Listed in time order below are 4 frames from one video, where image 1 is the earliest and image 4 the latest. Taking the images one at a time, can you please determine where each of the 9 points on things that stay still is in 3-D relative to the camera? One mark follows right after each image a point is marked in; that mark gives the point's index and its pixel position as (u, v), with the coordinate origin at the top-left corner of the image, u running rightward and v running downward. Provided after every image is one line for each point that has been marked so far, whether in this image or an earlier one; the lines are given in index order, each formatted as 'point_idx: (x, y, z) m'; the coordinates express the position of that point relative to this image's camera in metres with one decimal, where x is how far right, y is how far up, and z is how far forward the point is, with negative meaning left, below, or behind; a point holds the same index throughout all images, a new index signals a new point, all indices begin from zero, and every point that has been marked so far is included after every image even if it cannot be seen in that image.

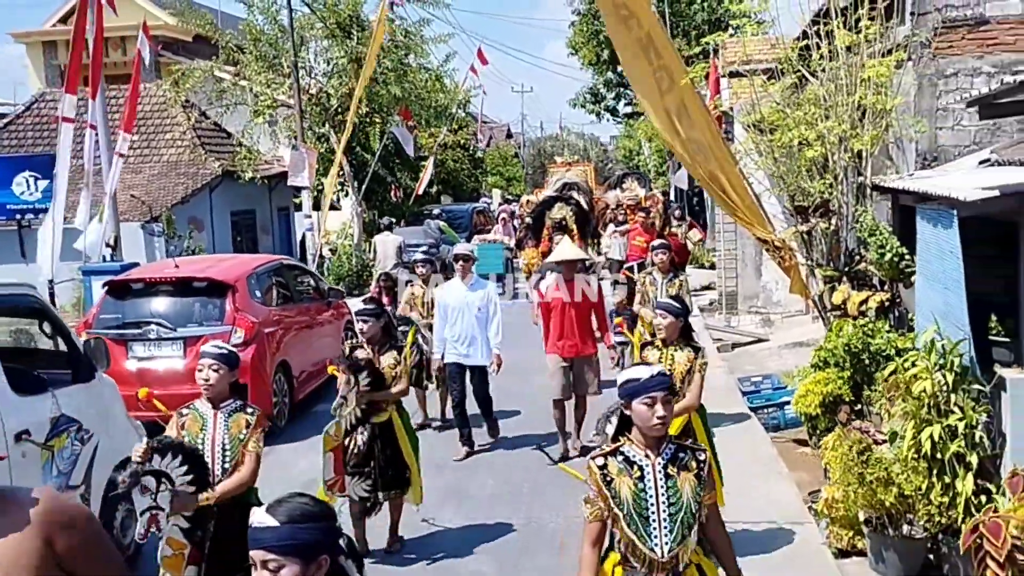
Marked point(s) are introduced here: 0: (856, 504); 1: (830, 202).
0: (+1.8, -1.2, +5.8) m
1: (+2.7, +0.8, +9.7) m
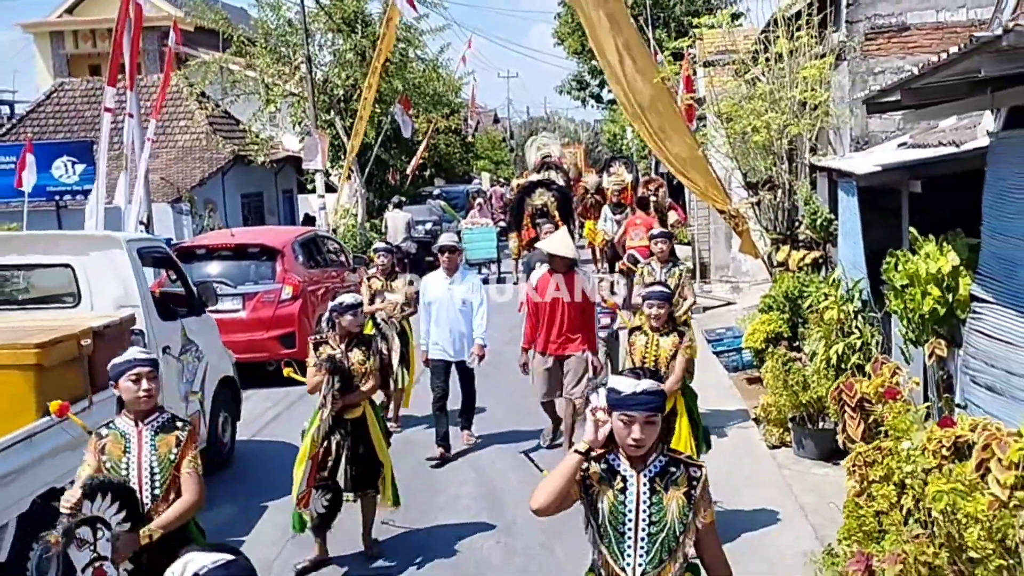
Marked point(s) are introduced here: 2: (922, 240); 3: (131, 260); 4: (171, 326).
0: (+1.9, -0.8, +7.7) m
1: (+2.7, +1.1, +11.6) m
2: (+2.2, +0.3, +5.9) m
3: (-2.3, +0.2, +6.9) m
4: (-2.2, -0.3, +7.3) m
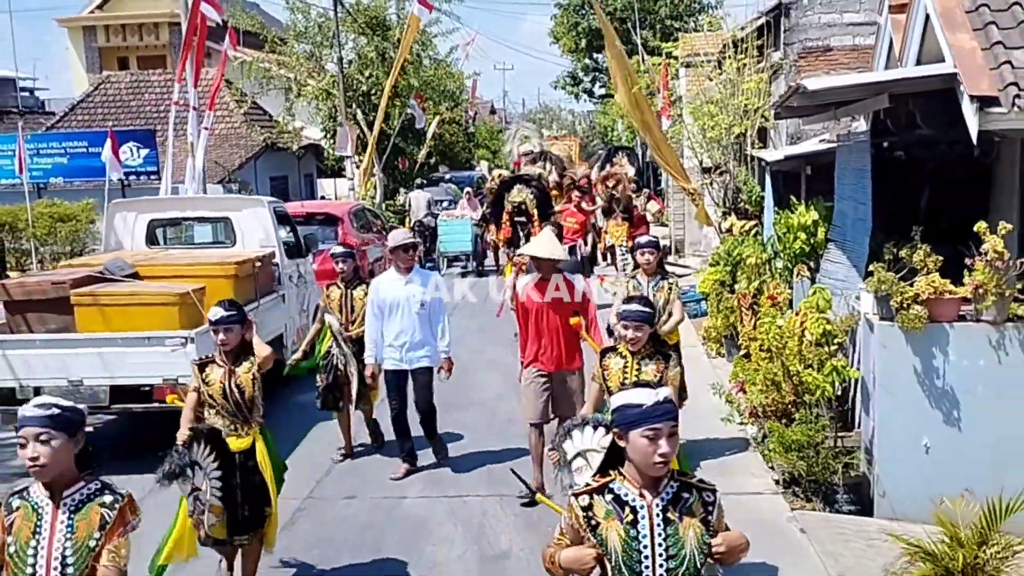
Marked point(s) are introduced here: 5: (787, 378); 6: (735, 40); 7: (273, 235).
0: (+2.0, -0.4, +10.9) m
1: (+2.8, +1.6, +14.8) m
2: (+2.3, +0.7, +9.1) m
3: (-2.2, +0.7, +10.1) m
4: (-2.1, +0.2, +10.5) m
5: (+1.8, -0.6, +7.4) m
6: (+3.1, +3.4, +15.4) m
7: (-2.1, +0.5, +10.0) m
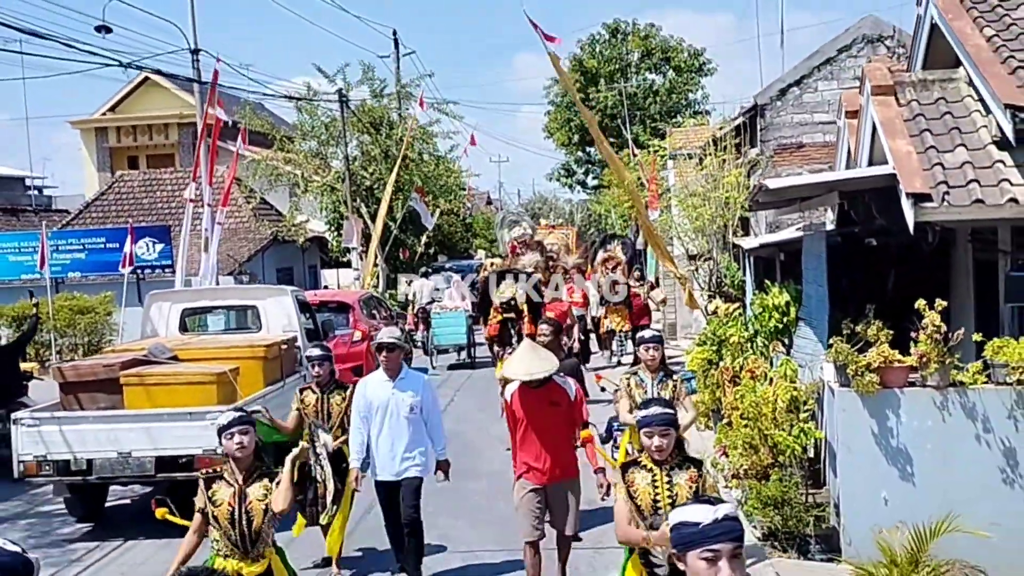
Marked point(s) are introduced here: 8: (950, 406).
0: (+2.1, -1.2, +11.8) m
1: (+2.8, +0.5, +15.9) m
2: (+2.3, 0.0, +10.1) m
3: (-2.2, -0.1, +11.0) m
4: (-2.0, -0.6, +11.4) m
5: (+1.9, -1.1, +8.3) m
6: (+3.0, +2.2, +16.6) m
7: (-2.1, -0.3, +11.0) m
8: (+2.9, -0.8, +7.3) m
